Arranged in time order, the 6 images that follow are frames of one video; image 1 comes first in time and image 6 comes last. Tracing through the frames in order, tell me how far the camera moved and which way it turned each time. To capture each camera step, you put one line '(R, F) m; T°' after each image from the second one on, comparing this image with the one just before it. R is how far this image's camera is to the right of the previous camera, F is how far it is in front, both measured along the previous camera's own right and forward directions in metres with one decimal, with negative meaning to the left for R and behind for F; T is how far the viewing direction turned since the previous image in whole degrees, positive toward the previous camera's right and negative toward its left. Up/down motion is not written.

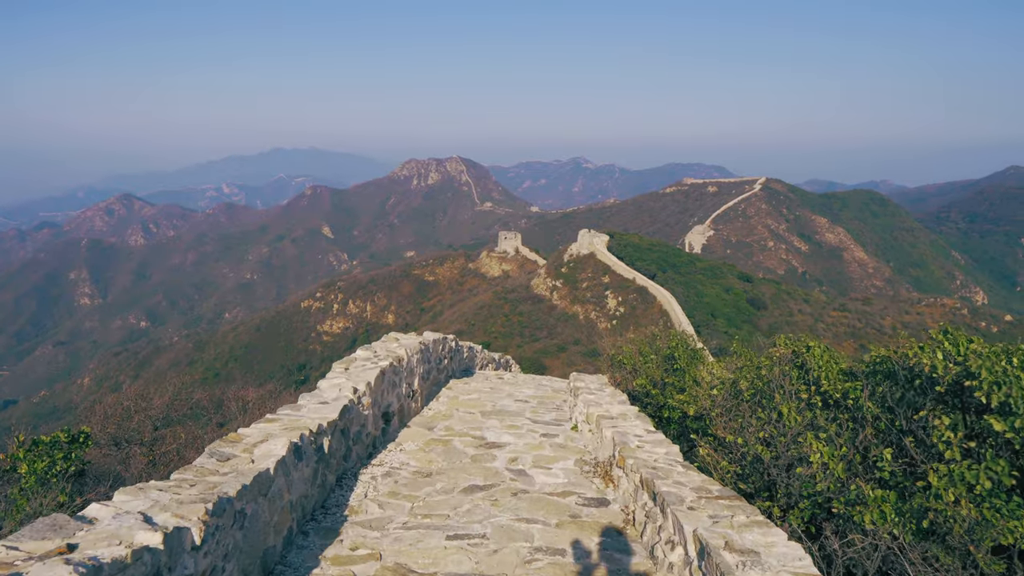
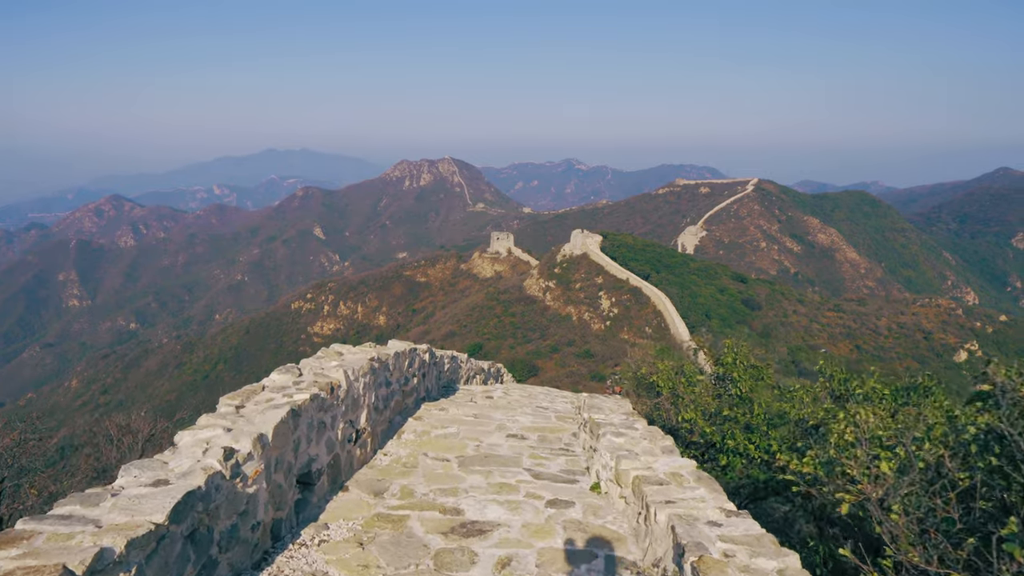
(0.0, +1.8) m; +1°
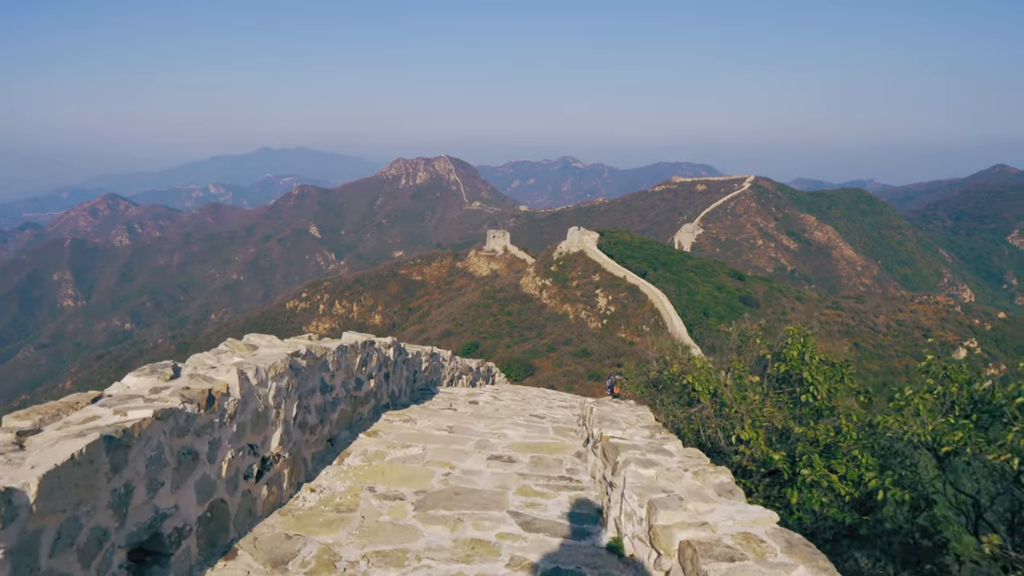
(+0.1, +1.2) m; 0°
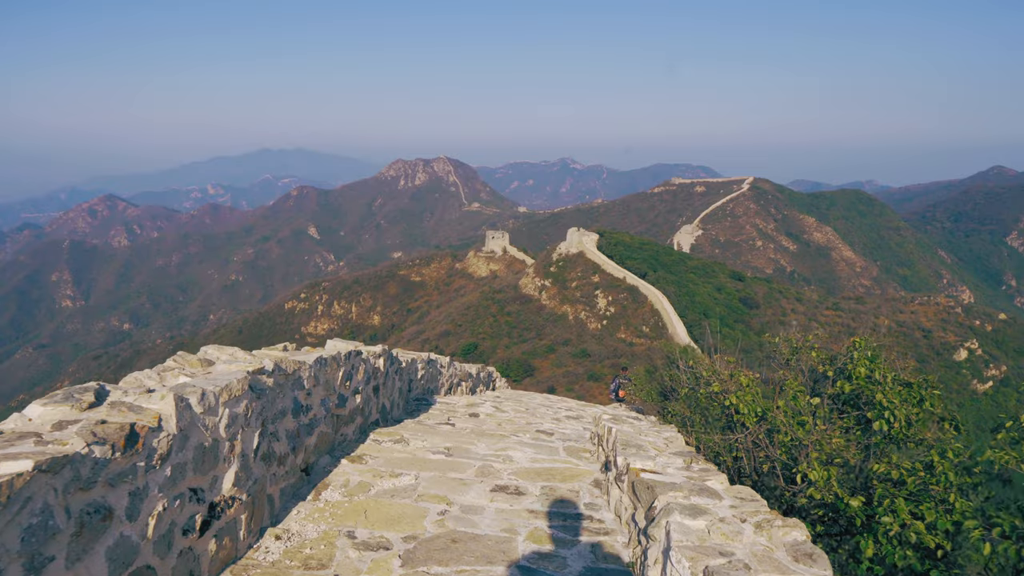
(0.0, +0.5) m; 0°
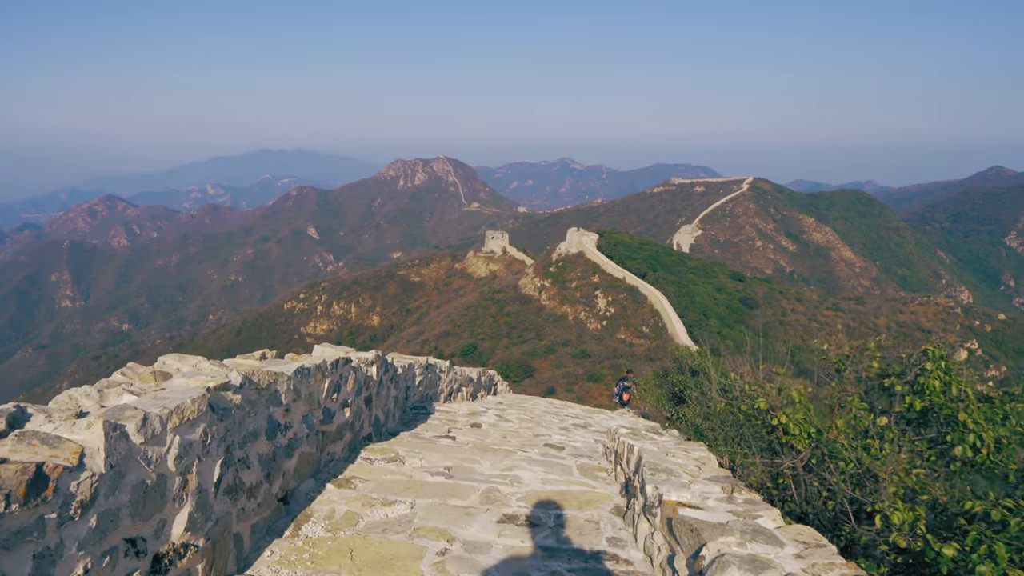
(-0.1, +0.4) m; 0°
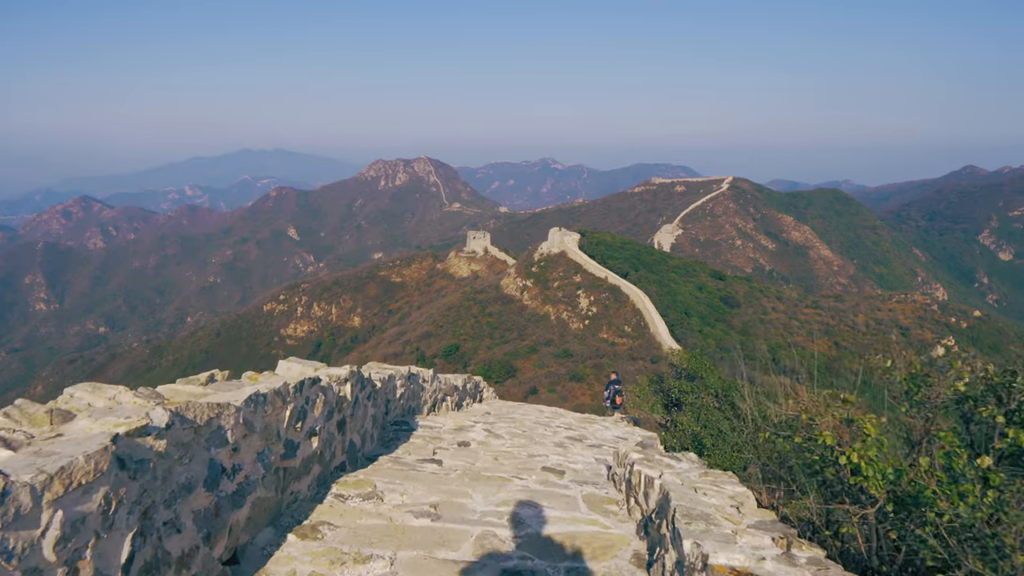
(-0.1, +0.5) m; +2°
